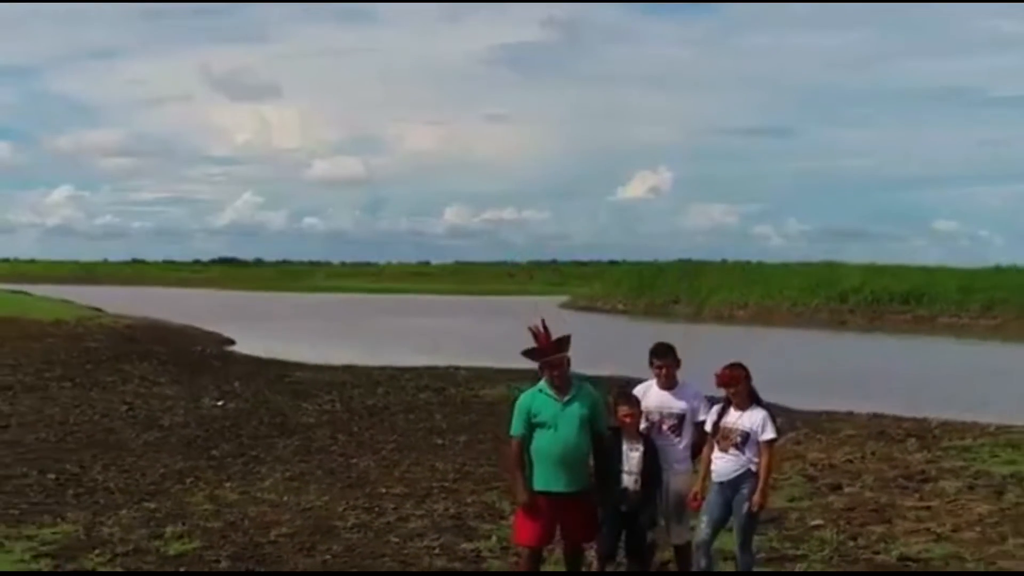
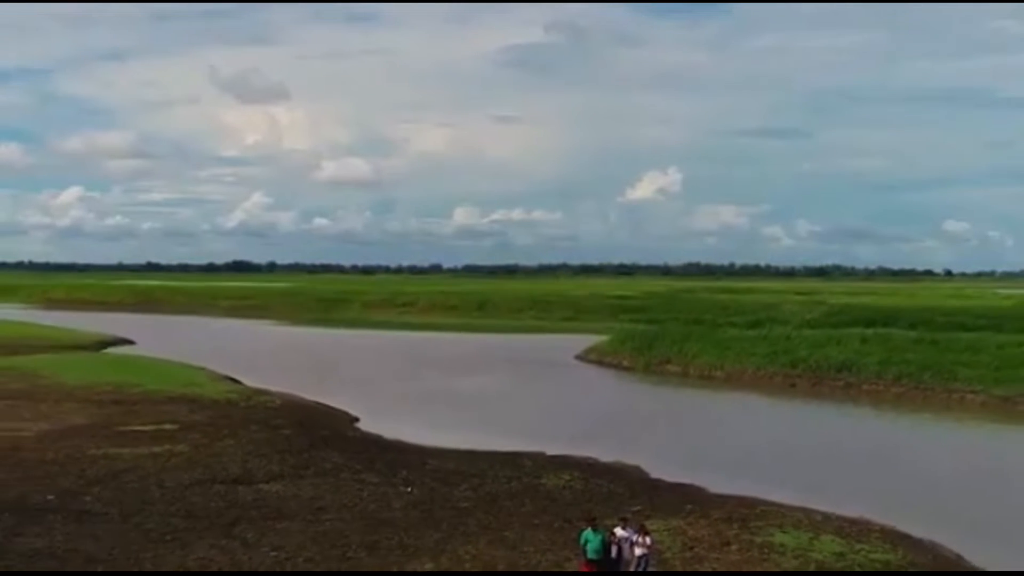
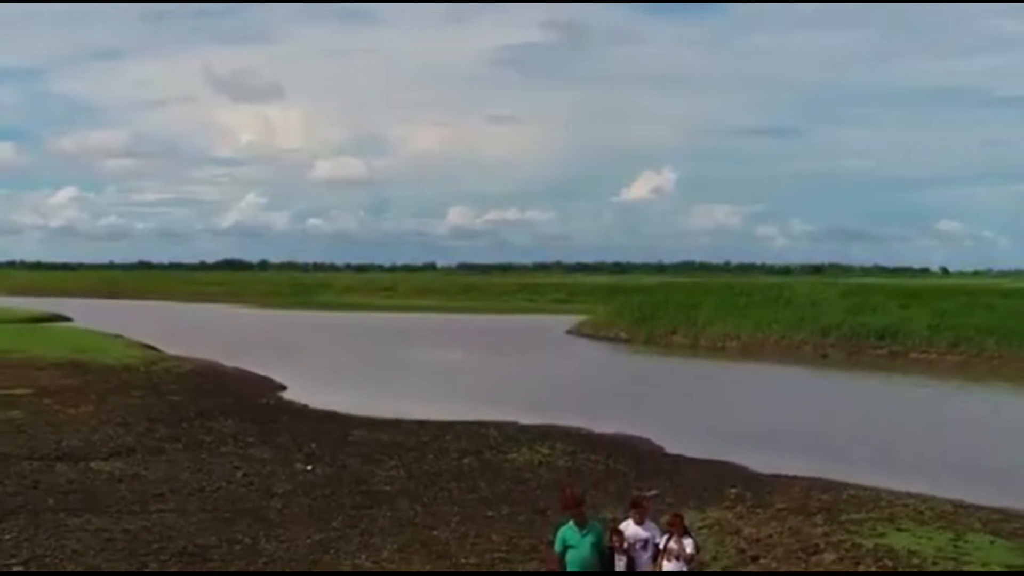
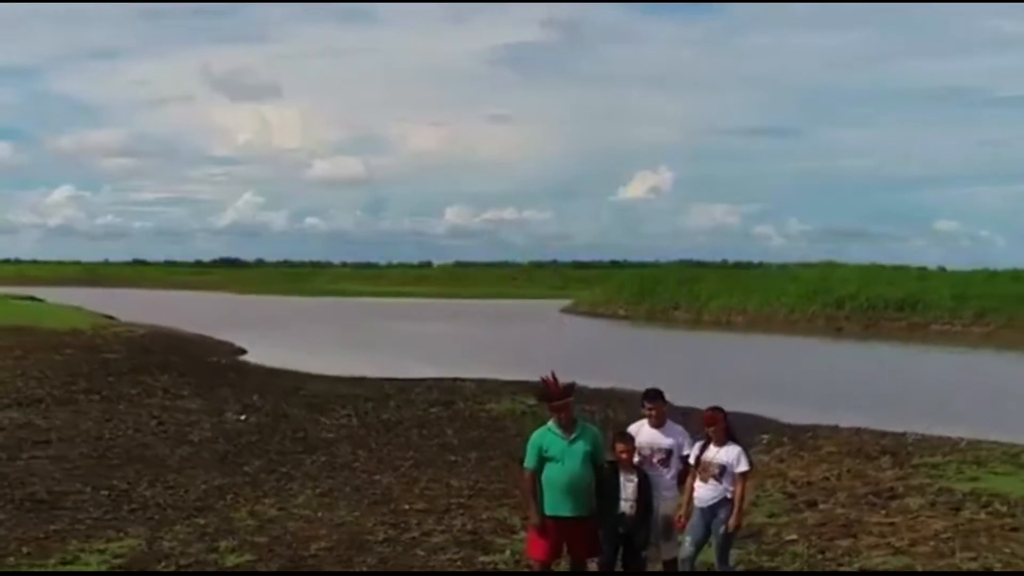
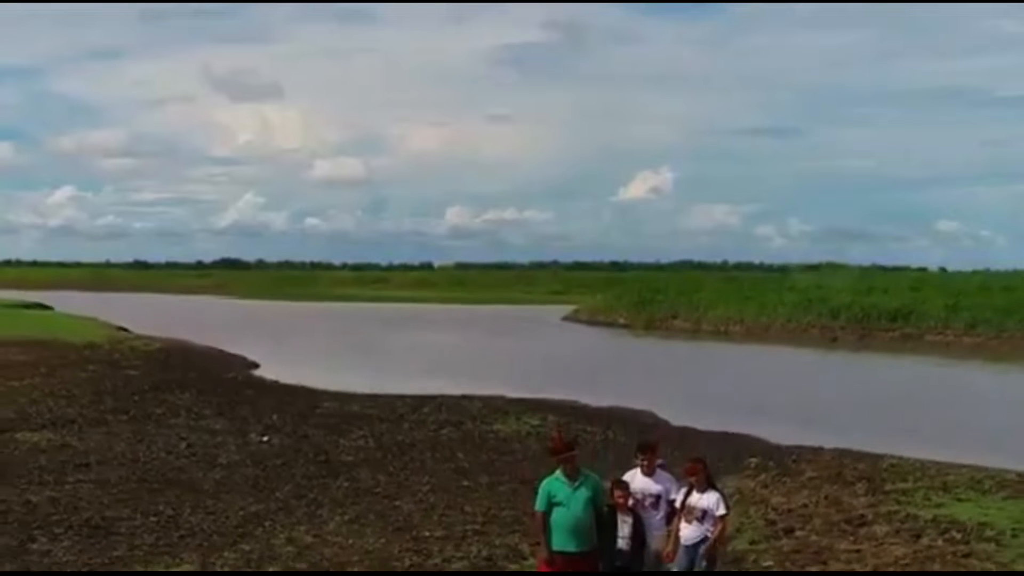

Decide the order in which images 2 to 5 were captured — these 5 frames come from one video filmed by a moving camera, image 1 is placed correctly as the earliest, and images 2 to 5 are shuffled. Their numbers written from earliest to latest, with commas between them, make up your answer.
4, 5, 3, 2
